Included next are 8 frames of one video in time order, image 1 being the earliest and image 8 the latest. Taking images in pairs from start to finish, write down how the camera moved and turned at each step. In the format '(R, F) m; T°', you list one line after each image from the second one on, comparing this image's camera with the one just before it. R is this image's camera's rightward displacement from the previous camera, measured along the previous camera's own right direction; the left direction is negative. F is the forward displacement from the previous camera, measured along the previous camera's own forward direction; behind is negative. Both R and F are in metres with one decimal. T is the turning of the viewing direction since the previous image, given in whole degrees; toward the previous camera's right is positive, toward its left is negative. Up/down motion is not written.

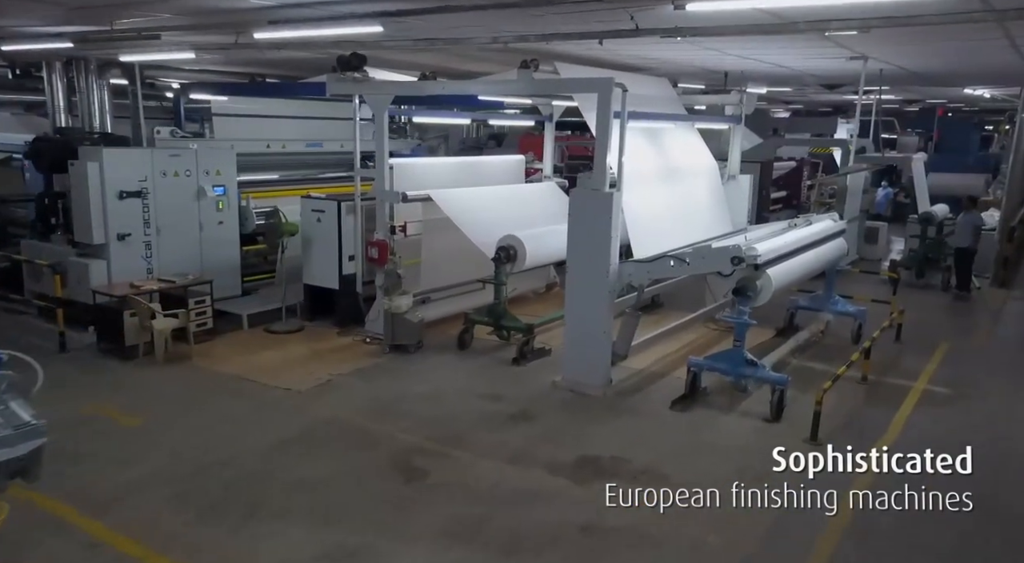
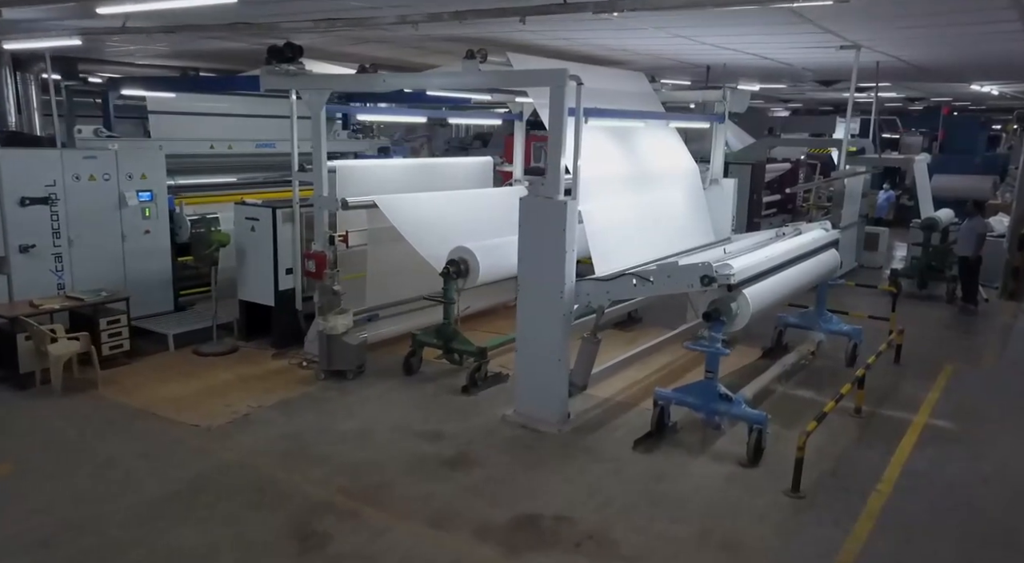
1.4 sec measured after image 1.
(+0.4, +0.8) m; 0°
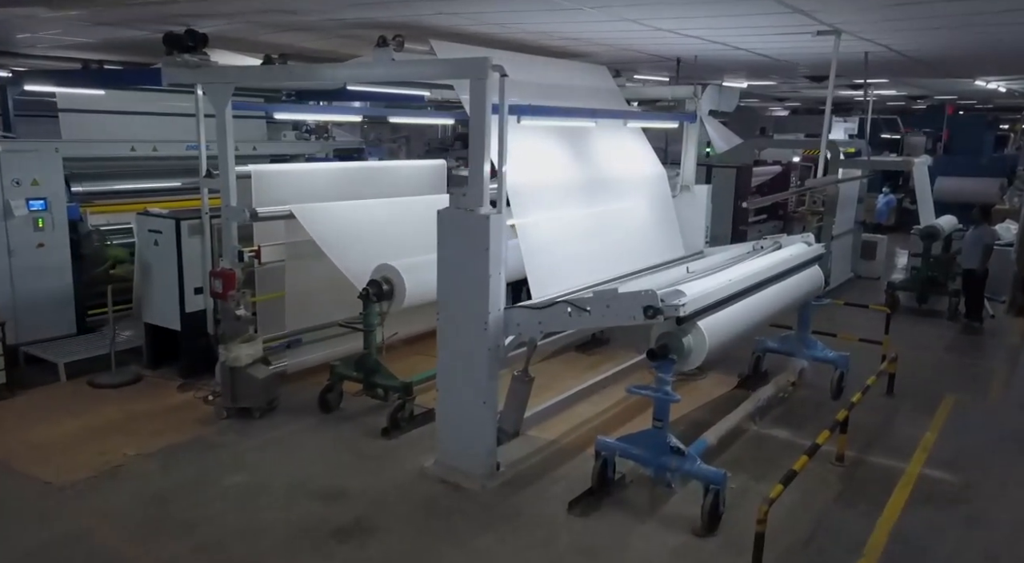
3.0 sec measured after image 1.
(+0.5, +0.8) m; 0°
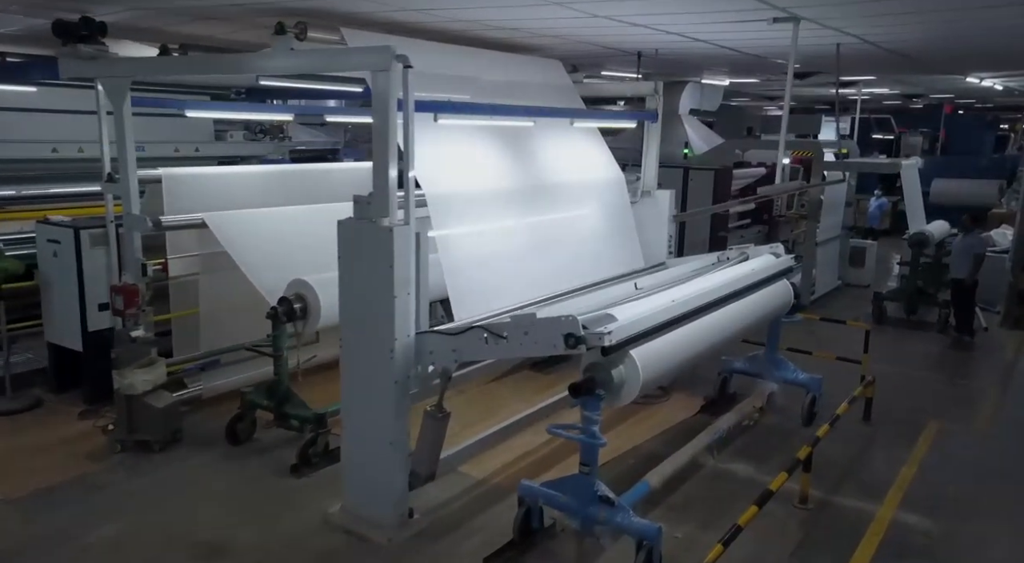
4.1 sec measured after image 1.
(+0.5, +0.6) m; 0°
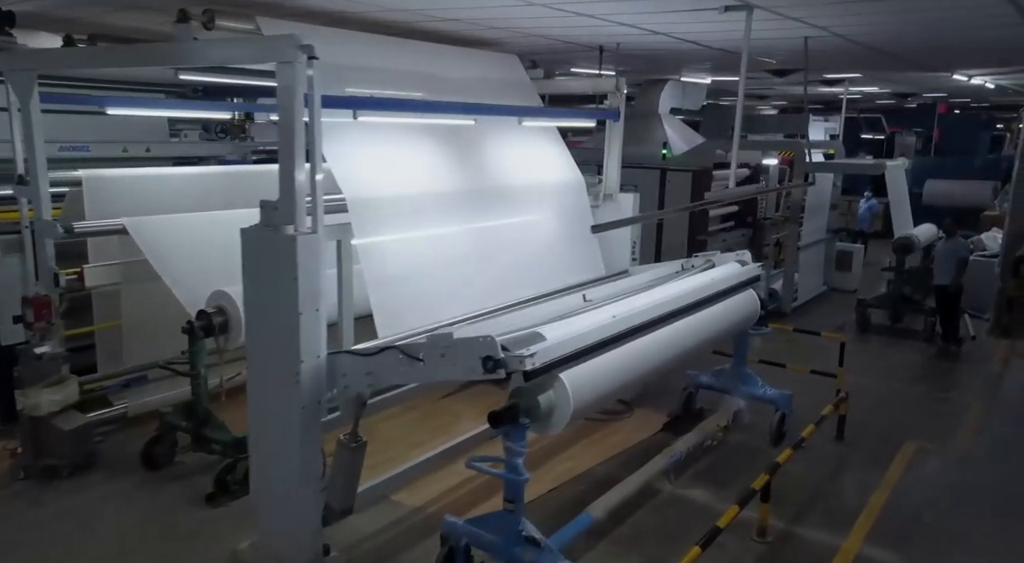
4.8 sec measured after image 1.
(+0.3, +0.4) m; 0°
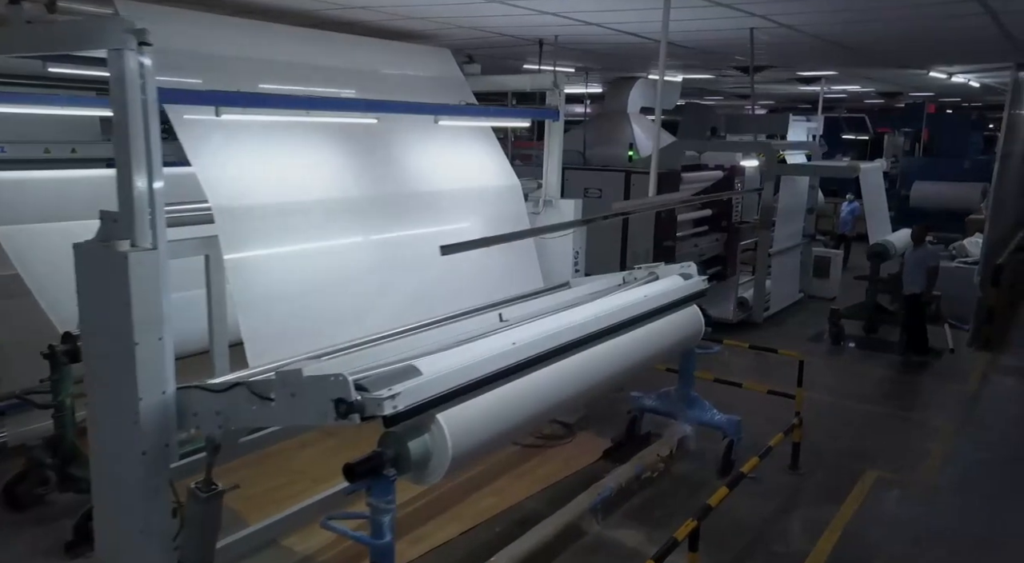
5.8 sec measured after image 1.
(+0.5, +0.5) m; 0°
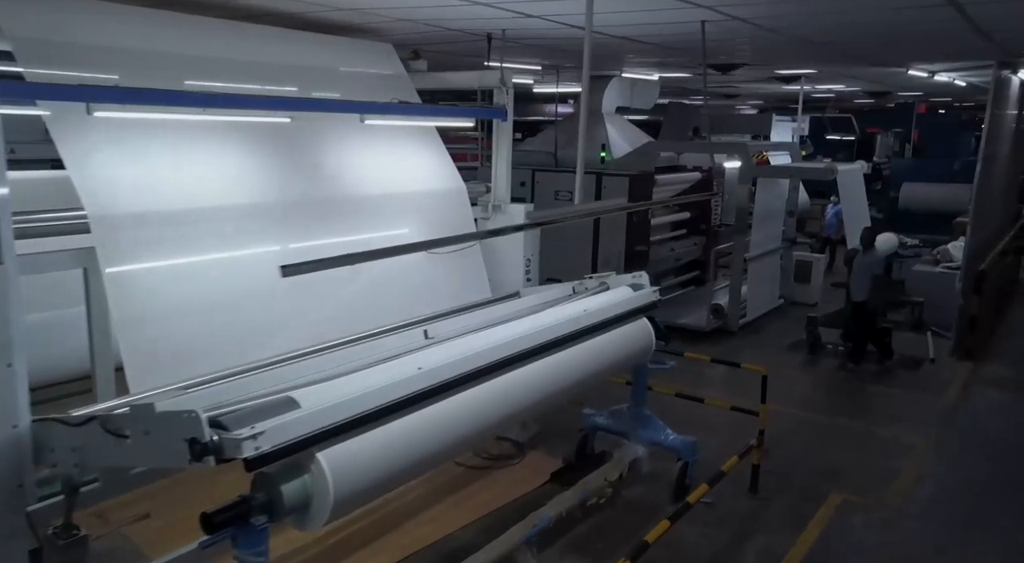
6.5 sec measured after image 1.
(+0.3, +0.3) m; 0°
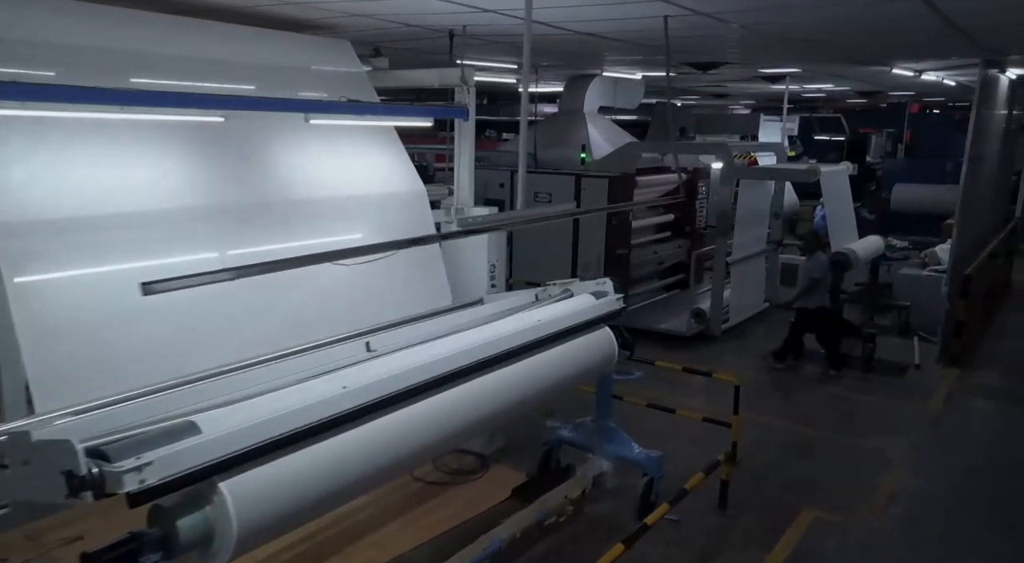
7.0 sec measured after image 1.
(+0.2, +0.2) m; 0°
